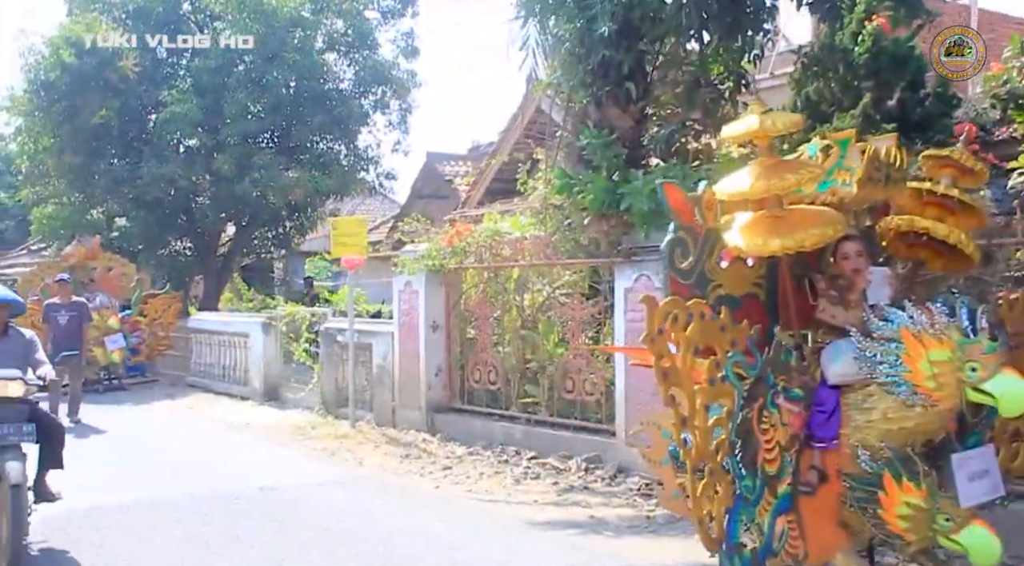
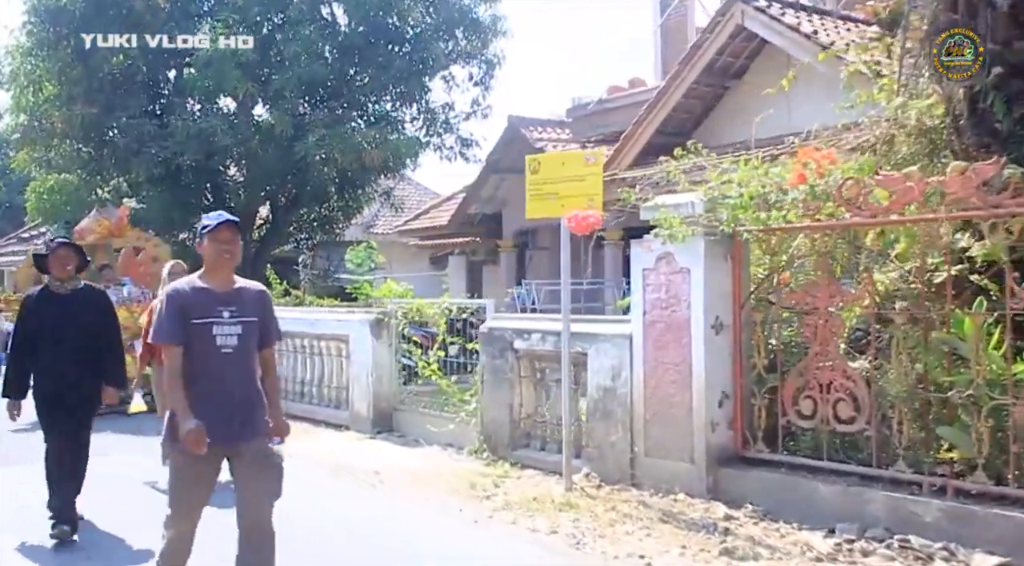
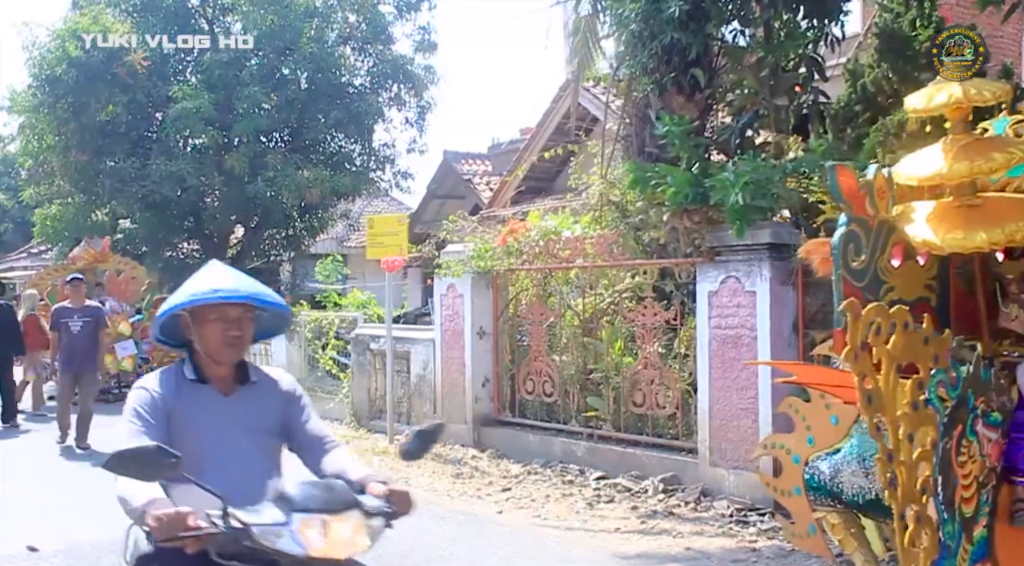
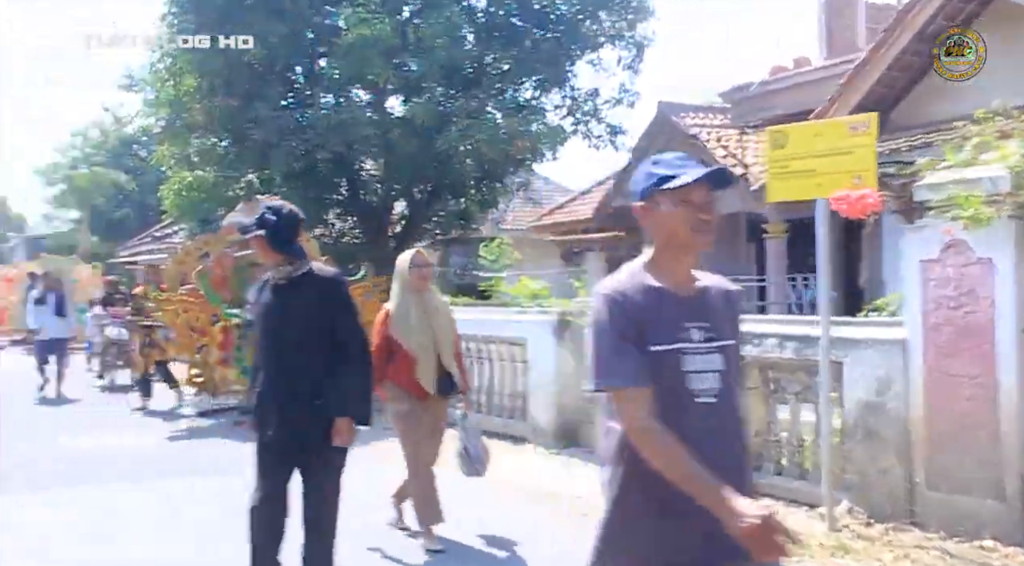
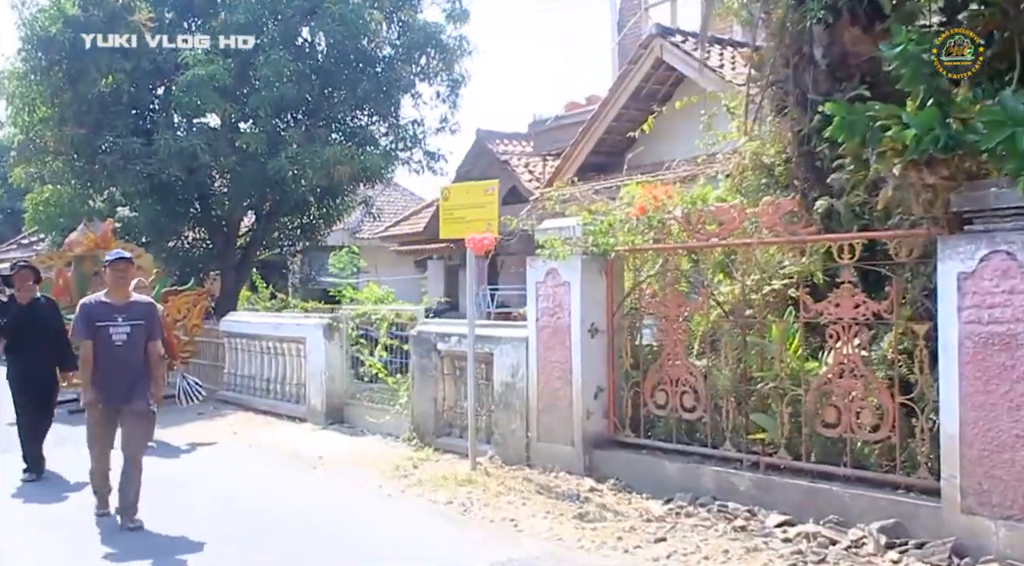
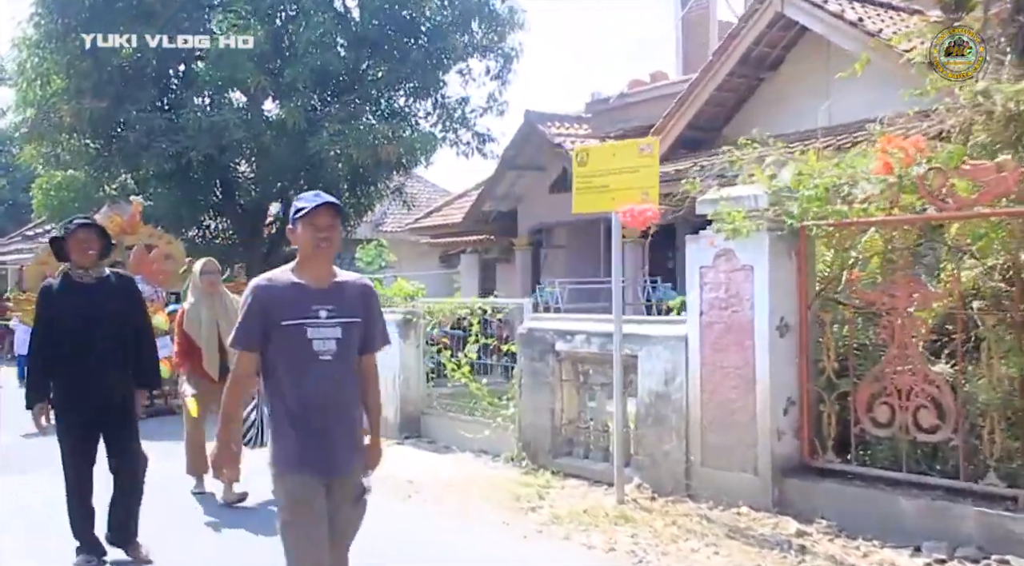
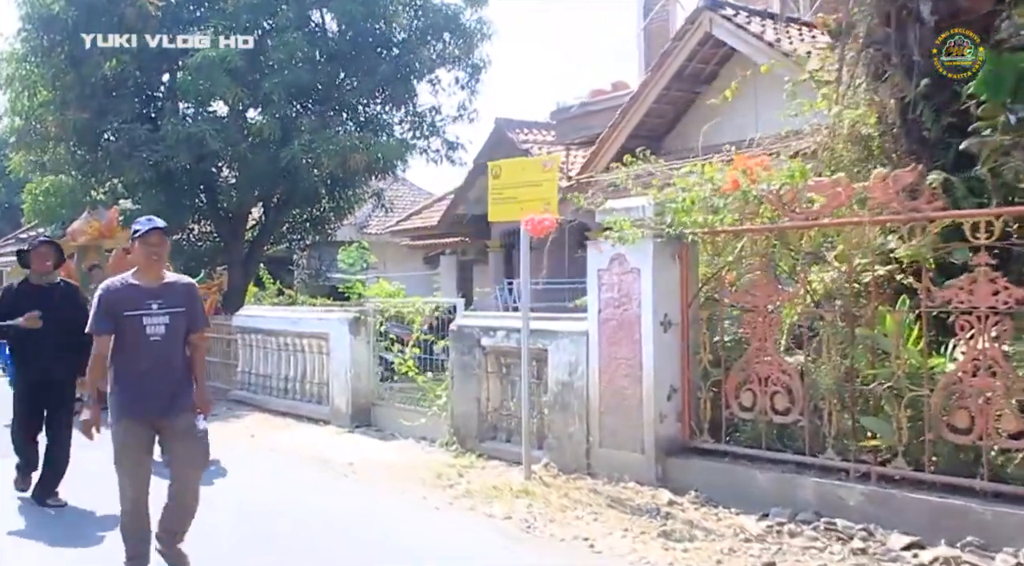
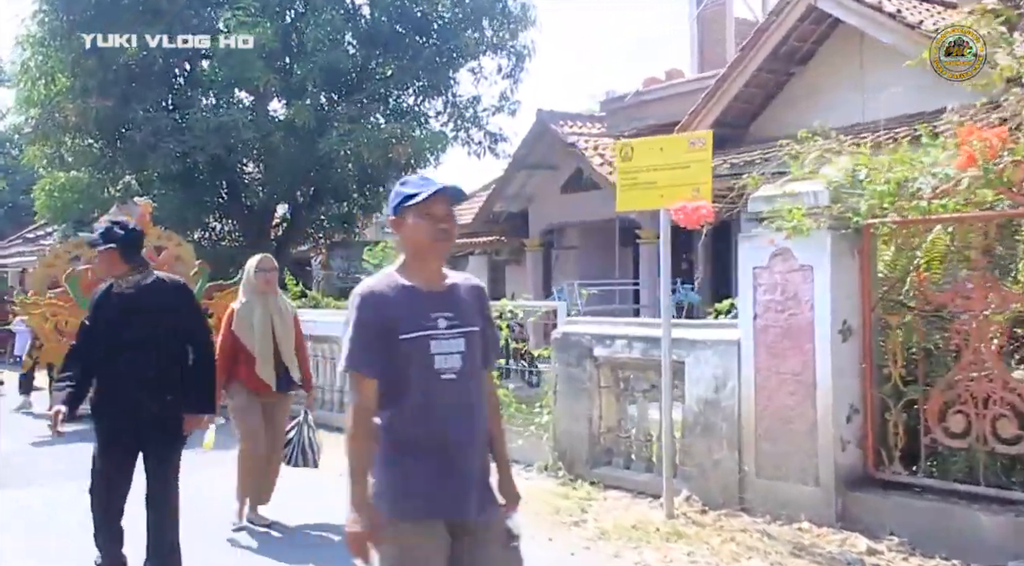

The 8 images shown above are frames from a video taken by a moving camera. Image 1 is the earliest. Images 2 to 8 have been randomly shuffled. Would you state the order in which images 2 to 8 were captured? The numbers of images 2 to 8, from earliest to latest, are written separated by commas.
3, 5, 7, 2, 6, 8, 4
